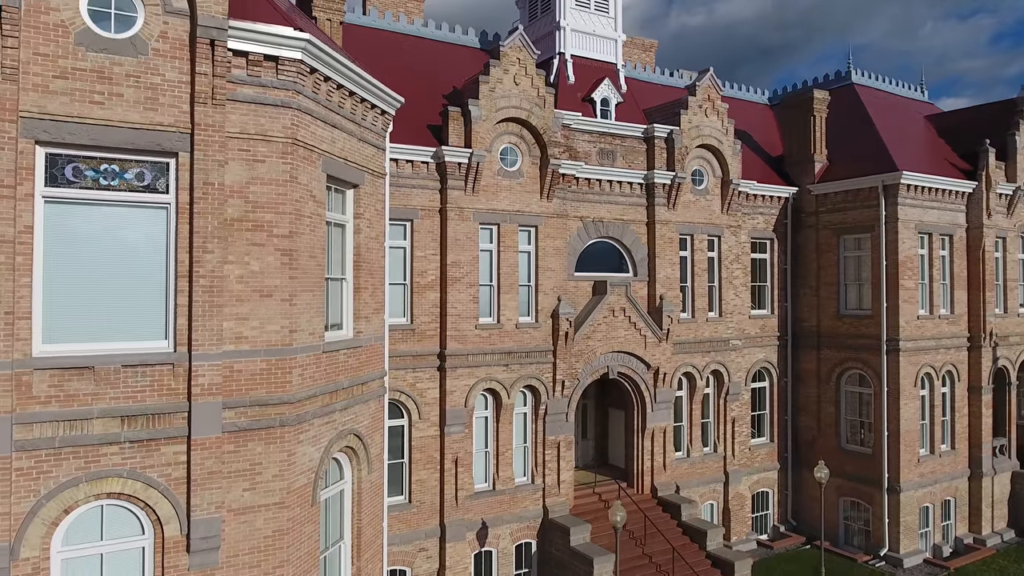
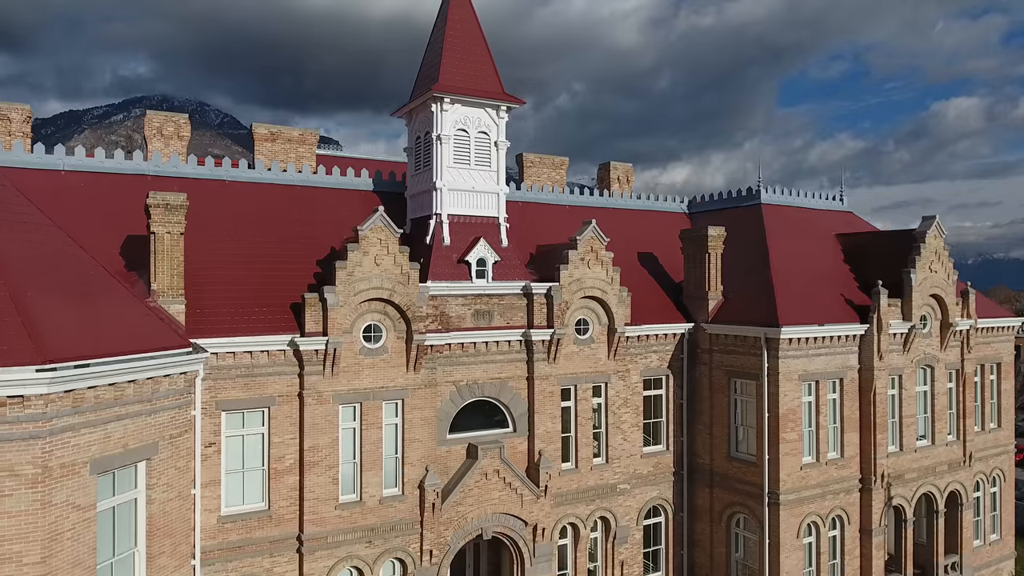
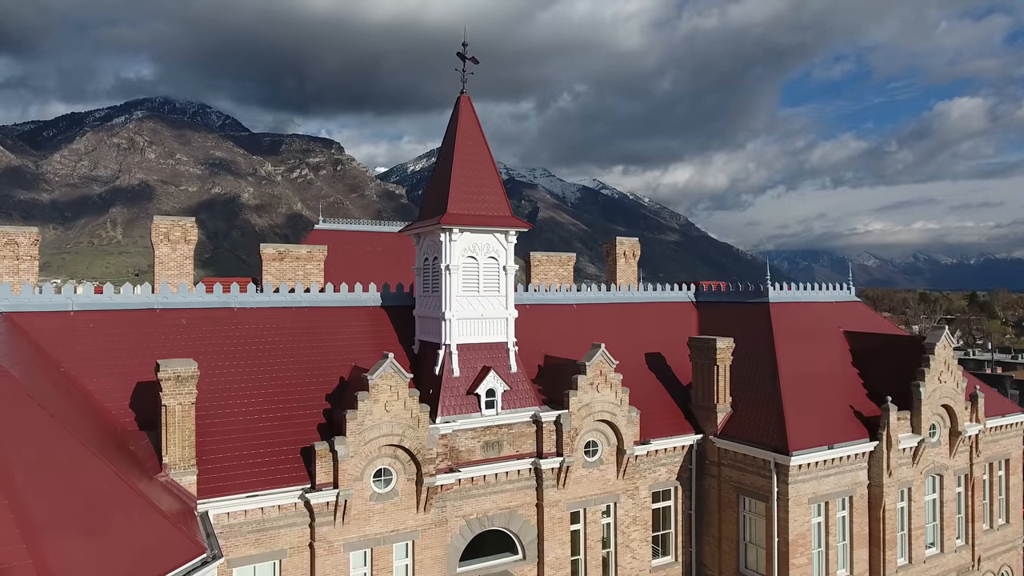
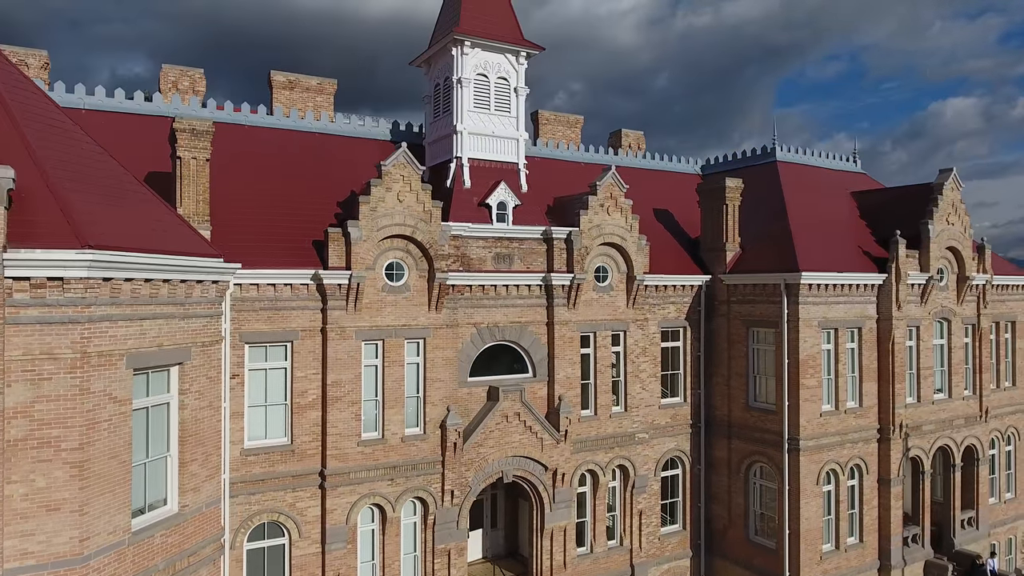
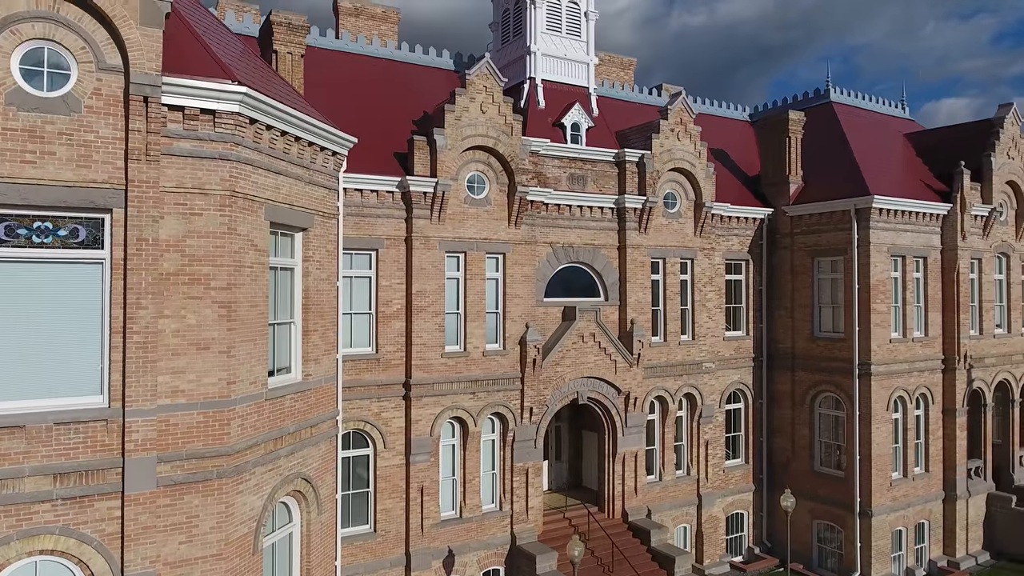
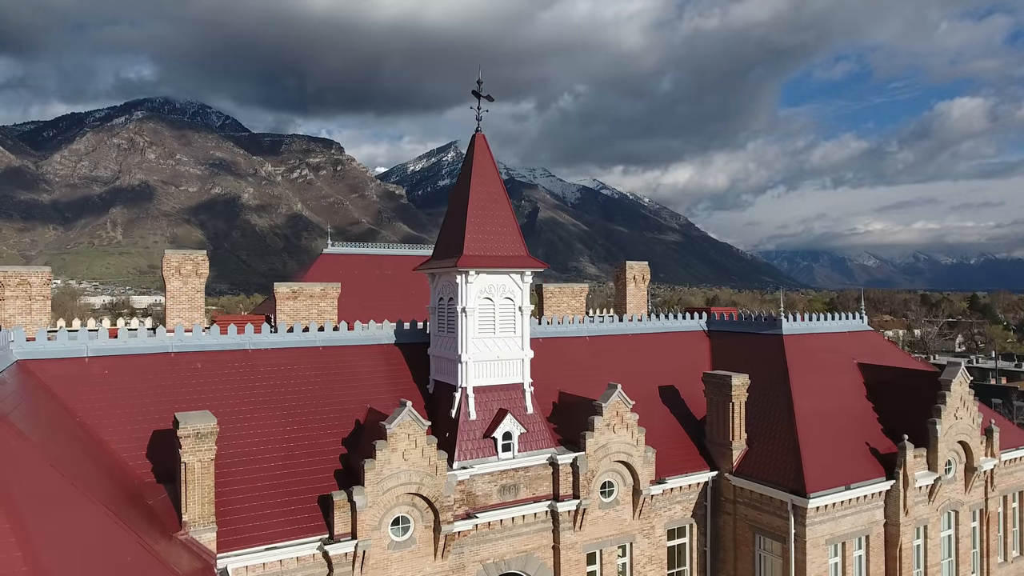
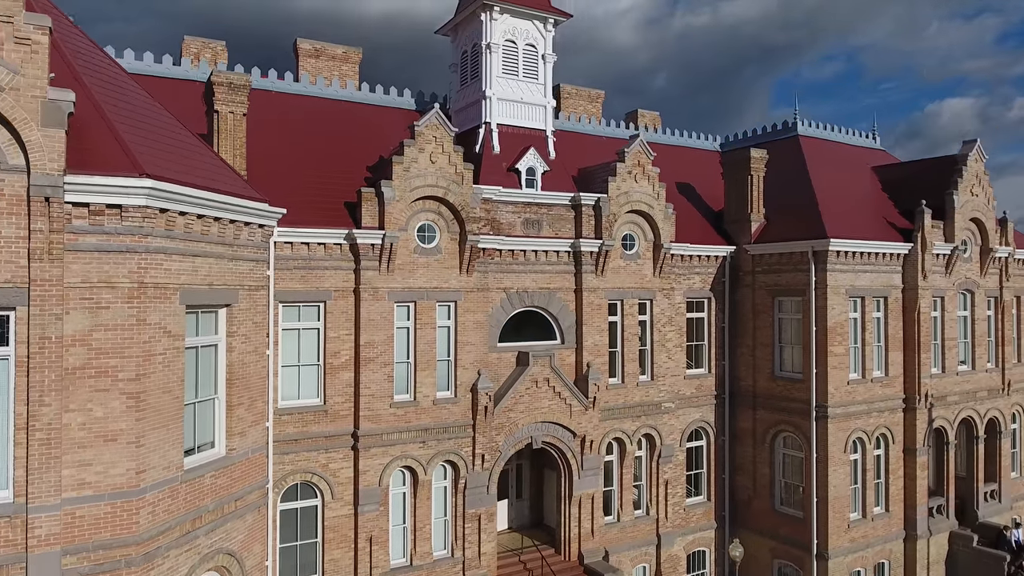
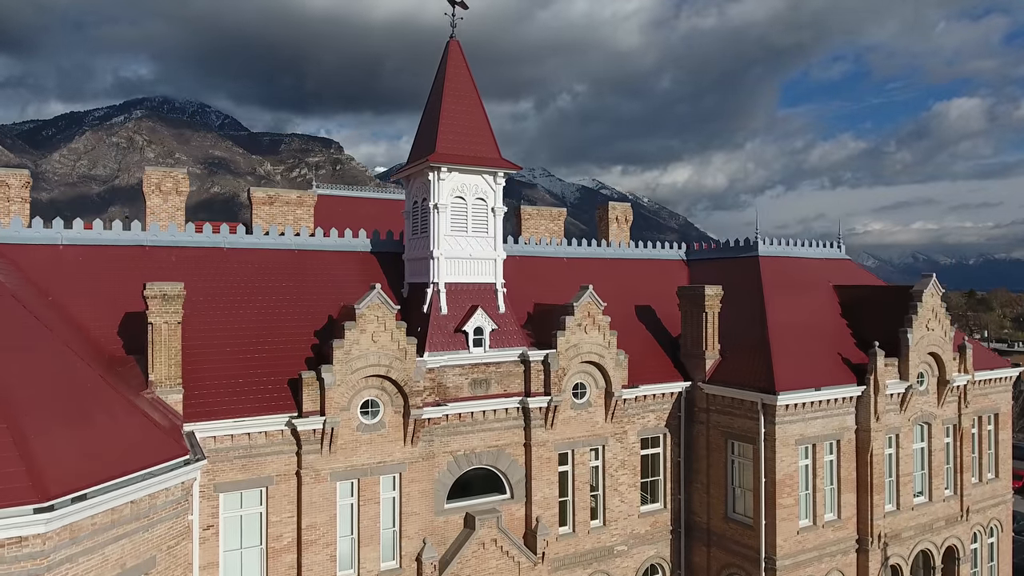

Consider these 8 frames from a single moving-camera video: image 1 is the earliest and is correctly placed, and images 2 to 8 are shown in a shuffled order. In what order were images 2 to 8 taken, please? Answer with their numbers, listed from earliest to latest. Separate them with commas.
5, 7, 4, 2, 8, 3, 6
